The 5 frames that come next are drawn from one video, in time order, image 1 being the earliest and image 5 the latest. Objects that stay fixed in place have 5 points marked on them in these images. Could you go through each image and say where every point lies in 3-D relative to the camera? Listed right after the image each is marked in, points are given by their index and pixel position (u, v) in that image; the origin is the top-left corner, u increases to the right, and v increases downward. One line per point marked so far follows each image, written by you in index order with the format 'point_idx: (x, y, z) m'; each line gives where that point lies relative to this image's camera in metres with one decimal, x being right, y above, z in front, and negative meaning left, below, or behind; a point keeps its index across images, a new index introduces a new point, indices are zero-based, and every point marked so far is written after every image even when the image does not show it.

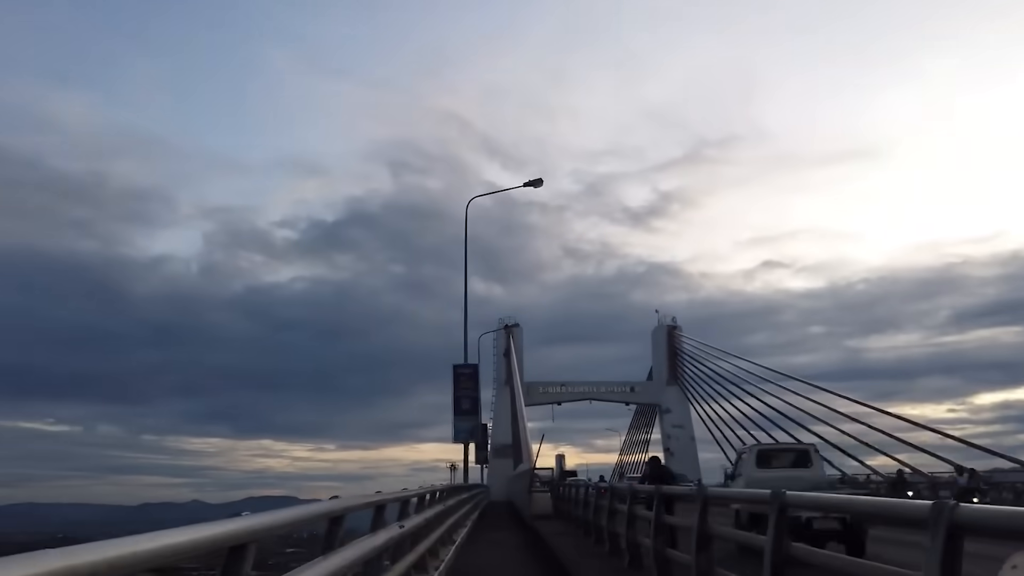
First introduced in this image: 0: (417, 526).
0: (-1.1, -2.9, +11.4) m
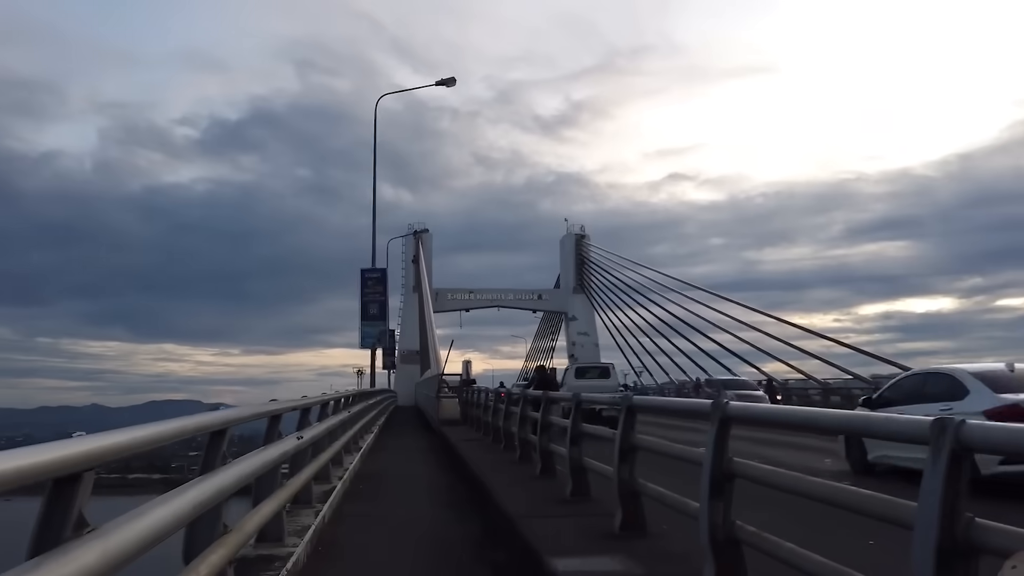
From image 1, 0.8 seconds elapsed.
0: (-2.2, -1.7, +10.6) m
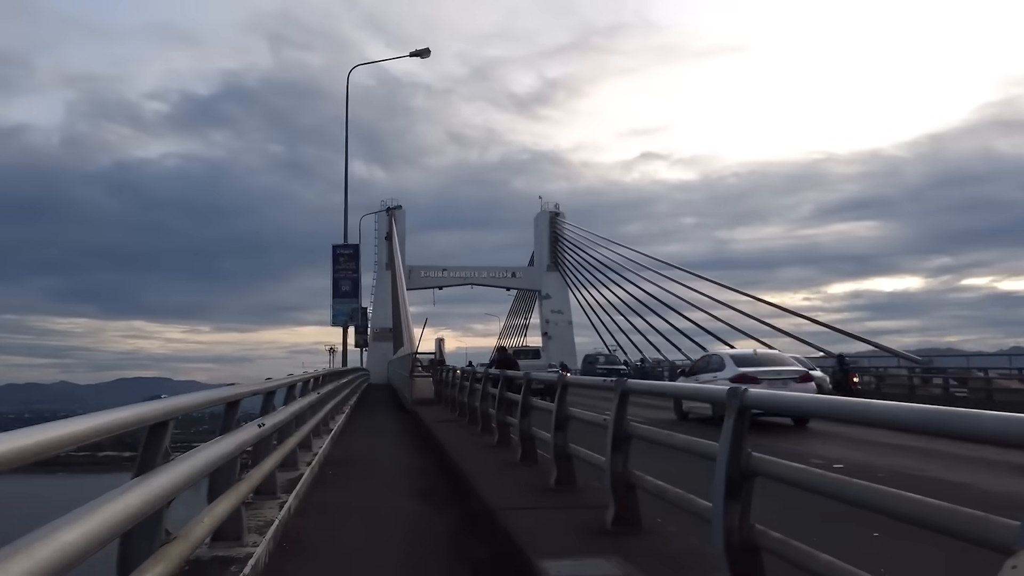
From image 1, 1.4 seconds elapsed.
0: (-2.4, -1.4, +9.9) m
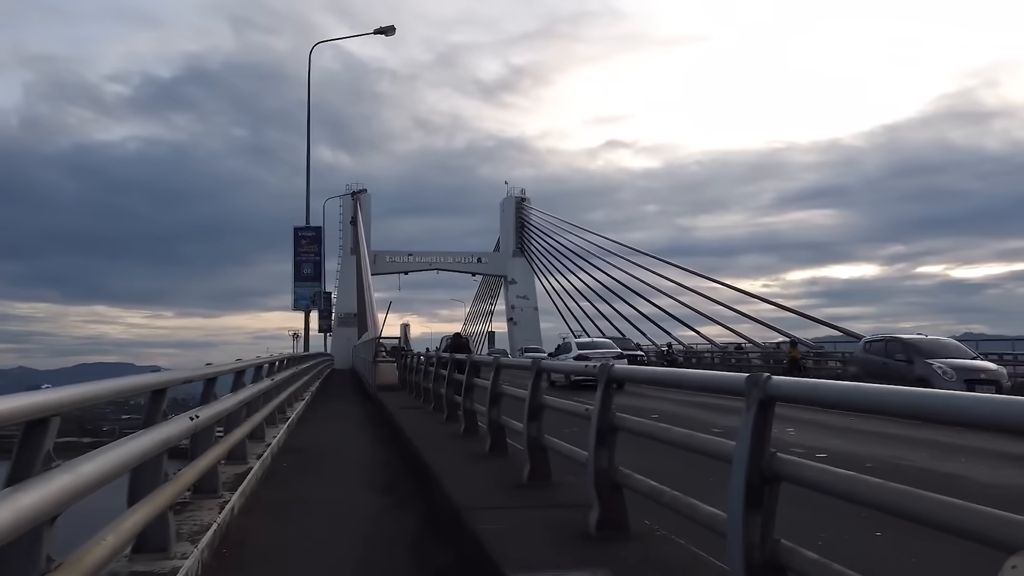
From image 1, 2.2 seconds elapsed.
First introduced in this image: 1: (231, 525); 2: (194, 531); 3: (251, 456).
0: (-2.7, -1.2, +8.9) m
1: (-2.3, -2.0, +7.6) m
2: (-2.2, -1.7, +6.5) m
3: (-3.0, -1.9, +10.7) m
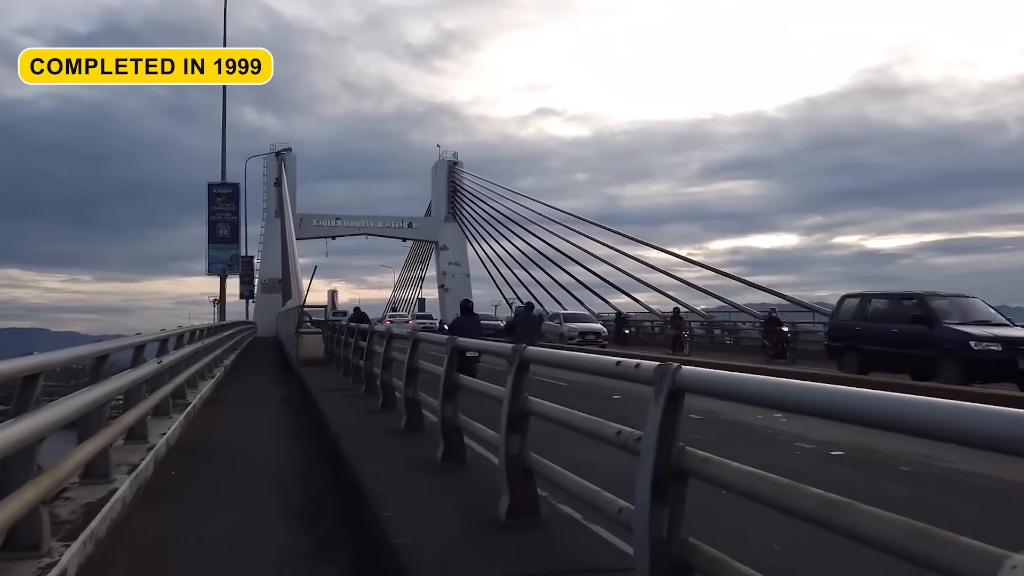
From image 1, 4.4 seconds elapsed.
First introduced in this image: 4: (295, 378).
0: (-3.1, -0.8, +6.9) m
1: (-2.6, -1.7, +5.7) m
2: (-2.5, -1.5, +4.5) m
3: (-3.6, -1.6, +8.7) m
4: (-4.5, -1.9, +19.0) m
